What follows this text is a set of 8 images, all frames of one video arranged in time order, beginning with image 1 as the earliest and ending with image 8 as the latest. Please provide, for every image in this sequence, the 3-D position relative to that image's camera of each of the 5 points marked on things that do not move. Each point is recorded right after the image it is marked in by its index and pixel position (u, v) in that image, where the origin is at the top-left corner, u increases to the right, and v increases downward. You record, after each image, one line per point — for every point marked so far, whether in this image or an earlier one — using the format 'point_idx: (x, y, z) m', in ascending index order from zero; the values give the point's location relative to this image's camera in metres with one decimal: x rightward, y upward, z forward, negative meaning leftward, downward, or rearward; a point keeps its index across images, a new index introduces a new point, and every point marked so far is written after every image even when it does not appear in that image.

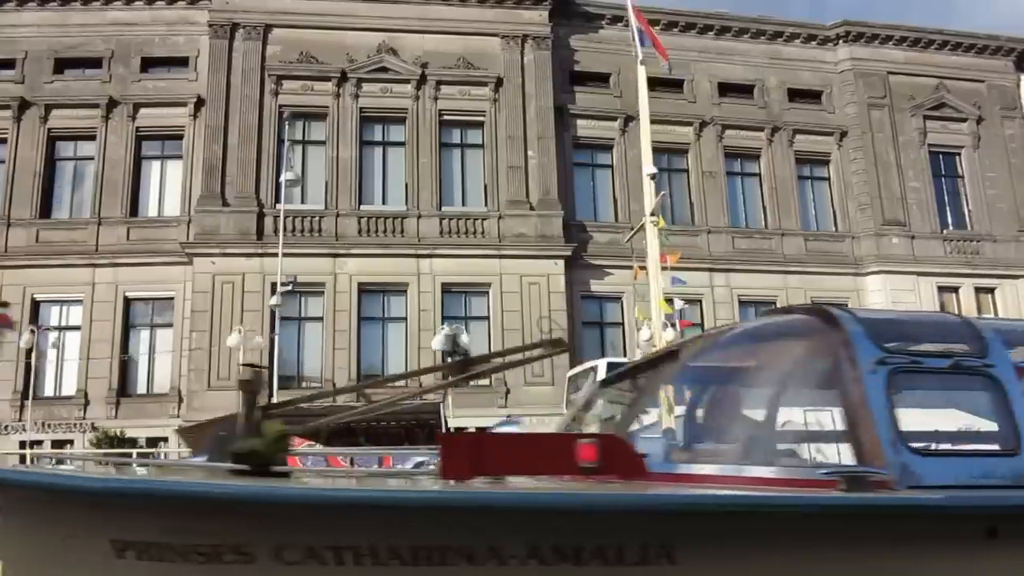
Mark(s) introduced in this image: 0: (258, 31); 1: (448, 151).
0: (-4.1, +4.1, +19.1) m
1: (-1.1, +2.2, +19.5) m
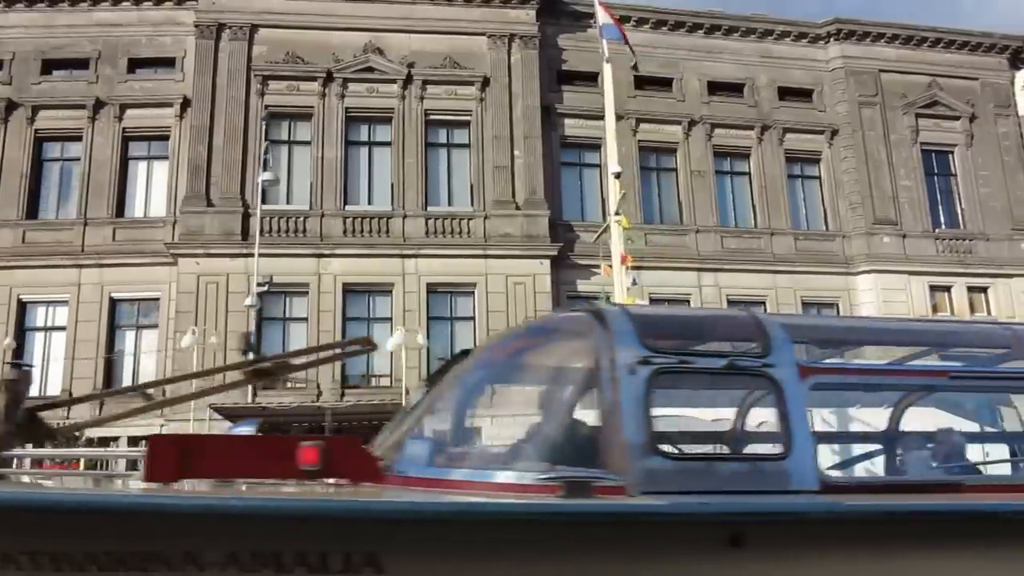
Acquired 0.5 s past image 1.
0: (-4.3, +4.1, +19.1) m
1: (-1.3, +2.2, +19.4) m
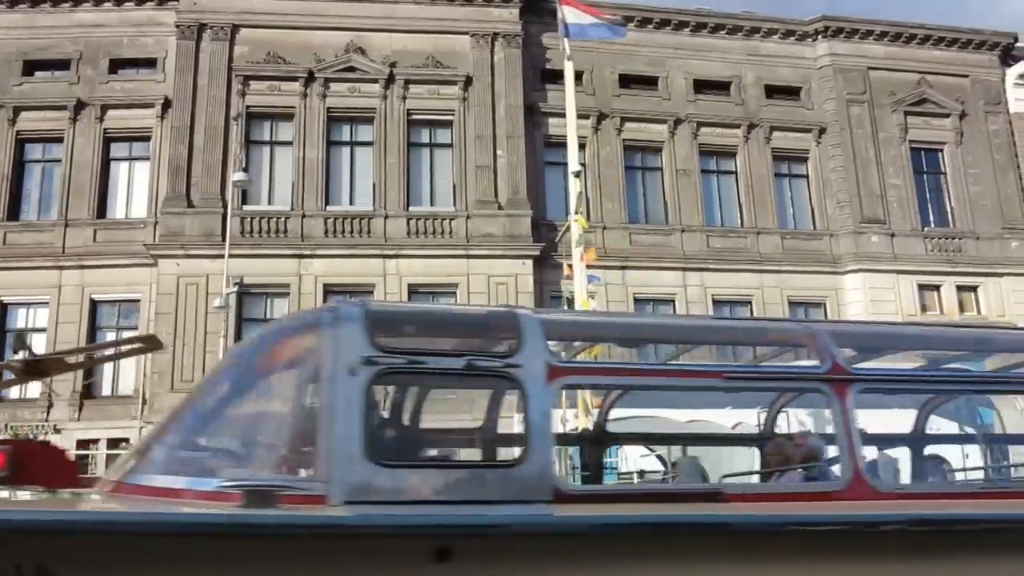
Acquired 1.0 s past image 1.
0: (-4.6, +4.1, +19.0) m
1: (-1.6, +2.2, +19.3) m
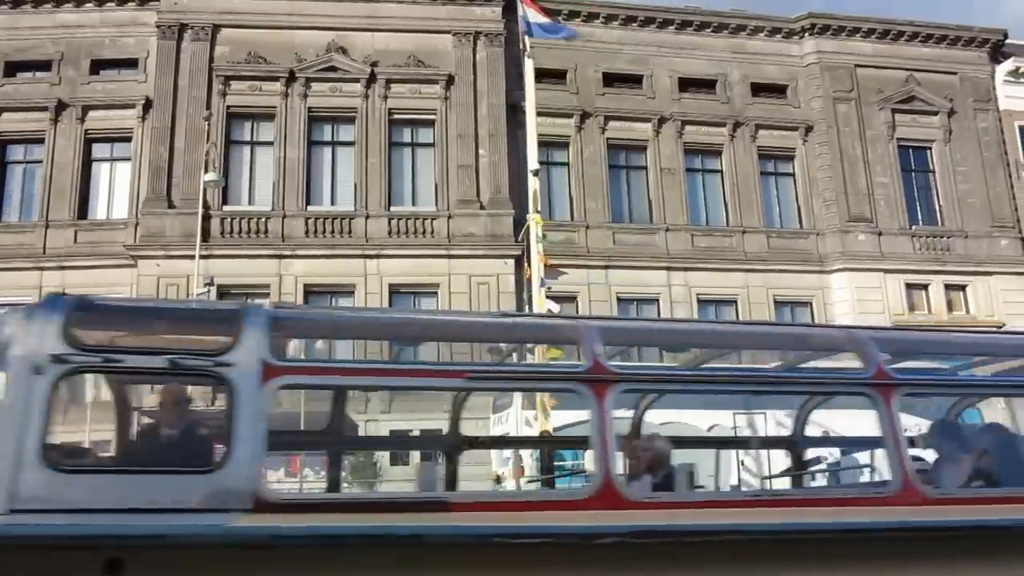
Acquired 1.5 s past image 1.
0: (-4.9, +4.1, +18.9) m
1: (-1.8, +2.2, +19.2) m
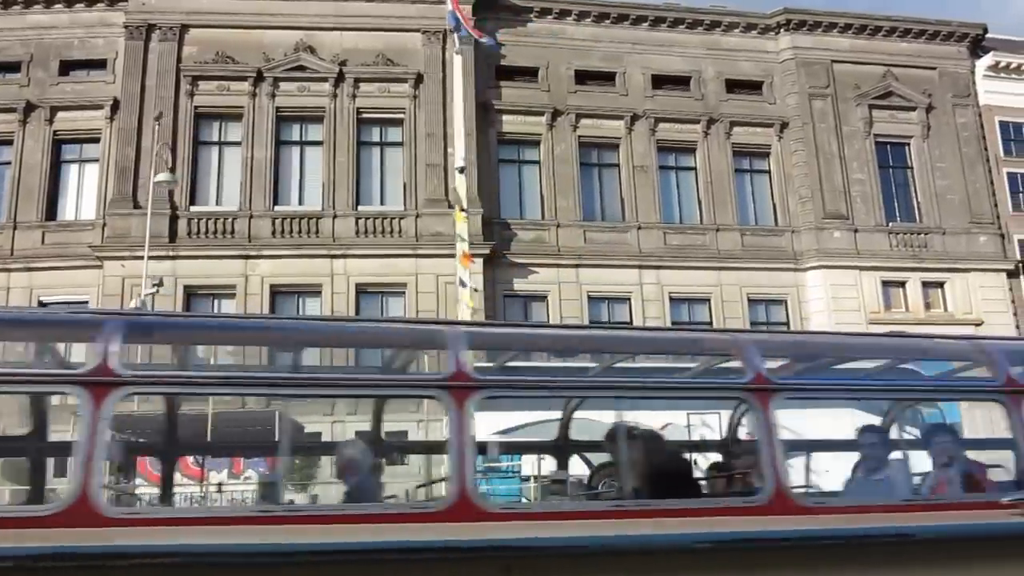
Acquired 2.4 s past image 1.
0: (-5.4, +4.1, +18.9) m
1: (-2.3, +2.2, +19.2) m
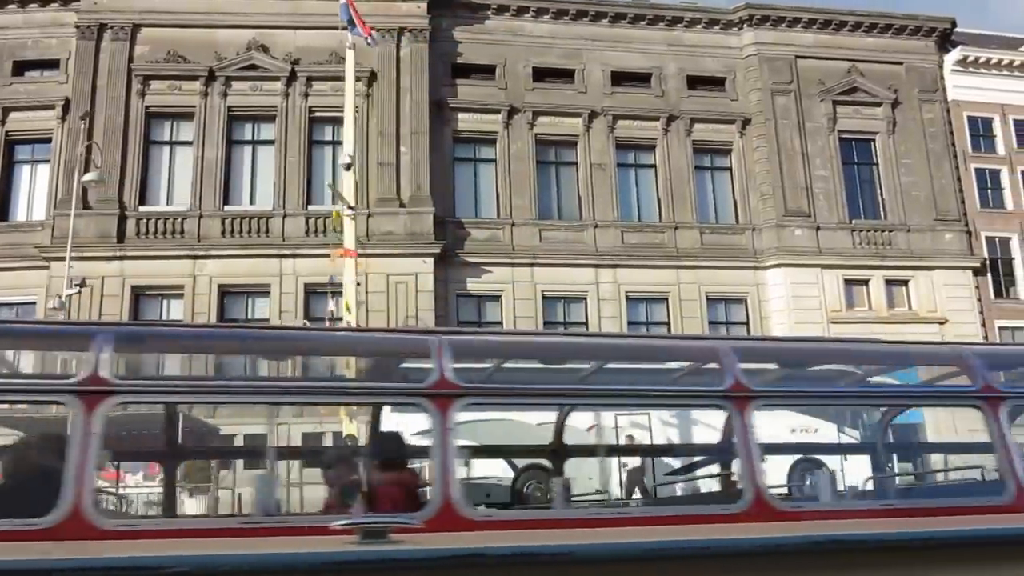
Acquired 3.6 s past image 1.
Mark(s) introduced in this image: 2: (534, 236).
0: (-6.1, +4.1, +18.8) m
1: (-3.1, +2.2, +19.0) m
2: (+0.4, +0.8, +19.3) m
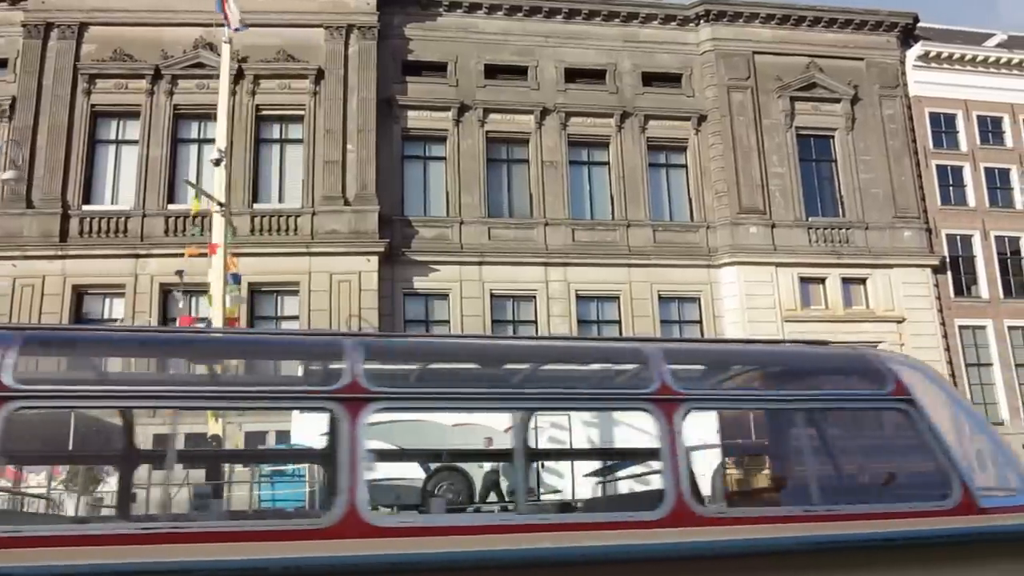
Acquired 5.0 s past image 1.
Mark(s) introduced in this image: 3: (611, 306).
0: (-7.0, +4.1, +18.8) m
1: (-3.9, +2.2, +19.0) m
2: (-0.5, +0.9, +19.1) m
3: (+1.6, -0.3, +19.4) m
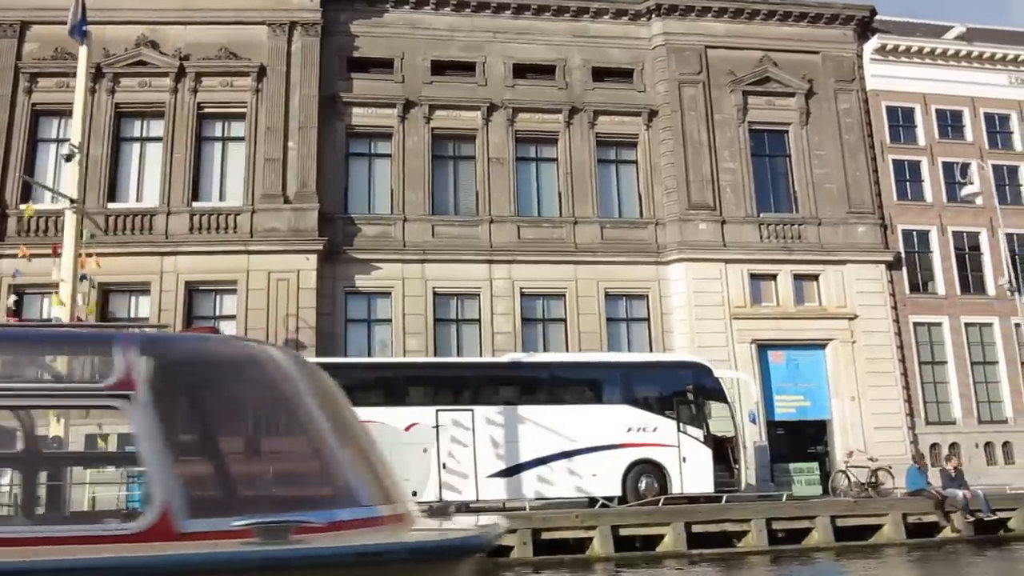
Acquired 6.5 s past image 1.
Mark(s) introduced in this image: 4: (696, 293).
0: (-7.9, +4.1, +18.7) m
1: (-4.8, +2.3, +18.9) m
2: (-1.3, +0.9, +19.0) m
3: (+0.7, -0.2, +19.2) m
4: (+2.9, -0.1, +19.0) m
